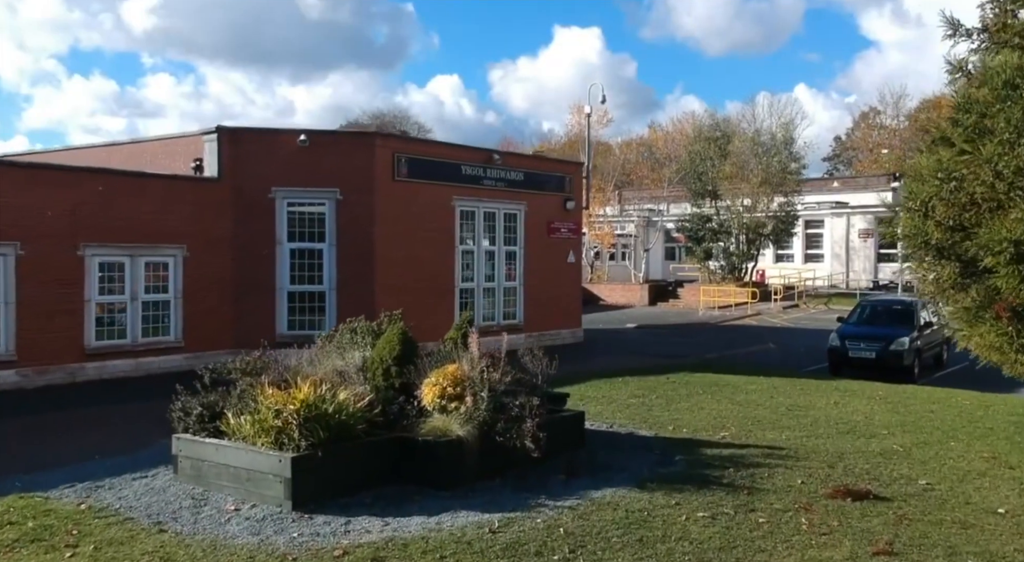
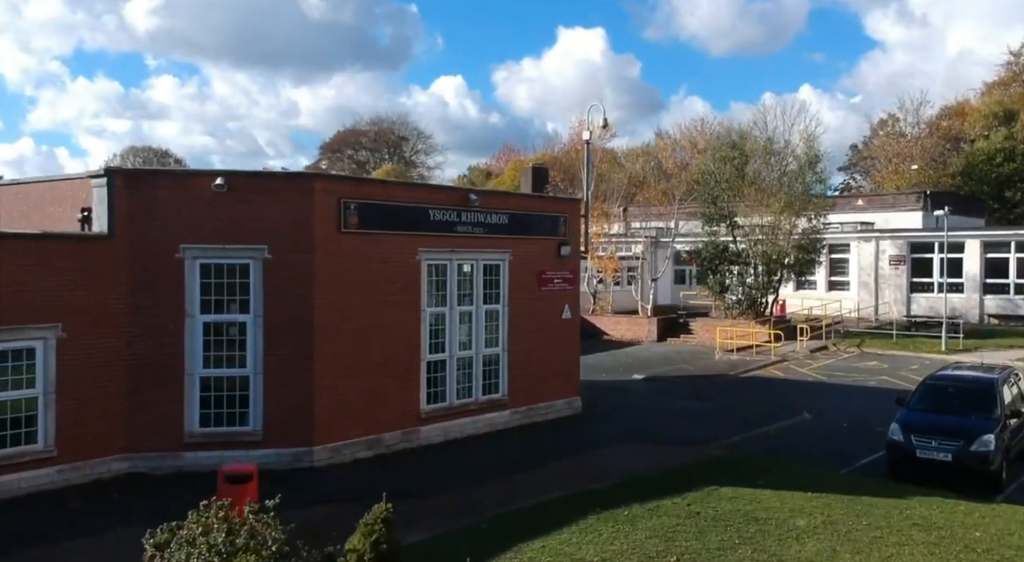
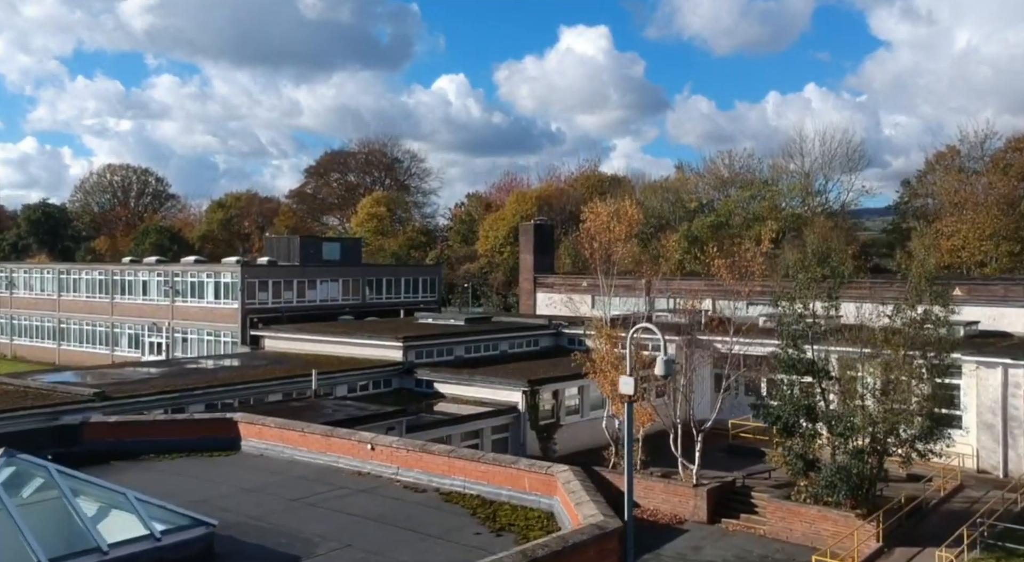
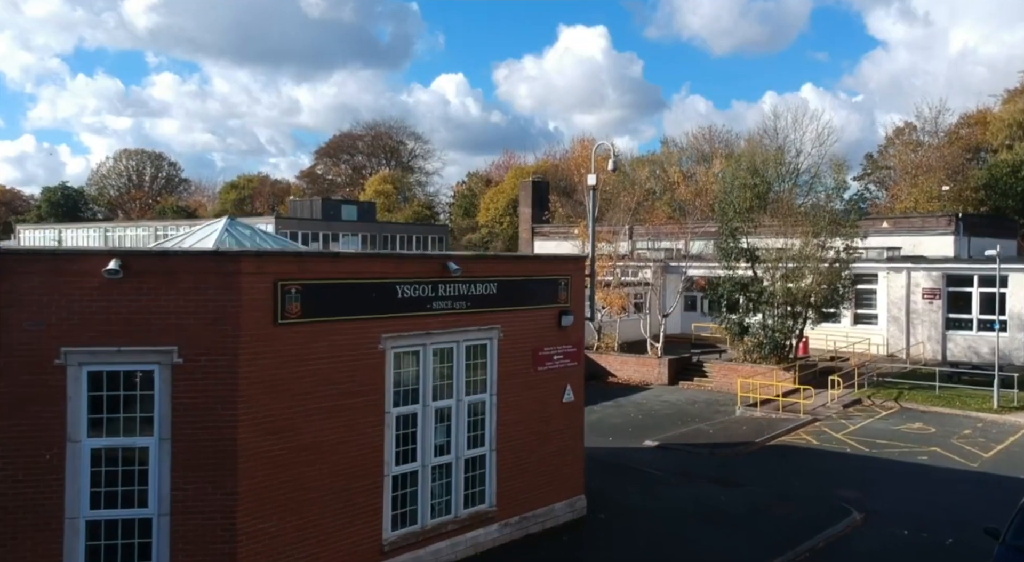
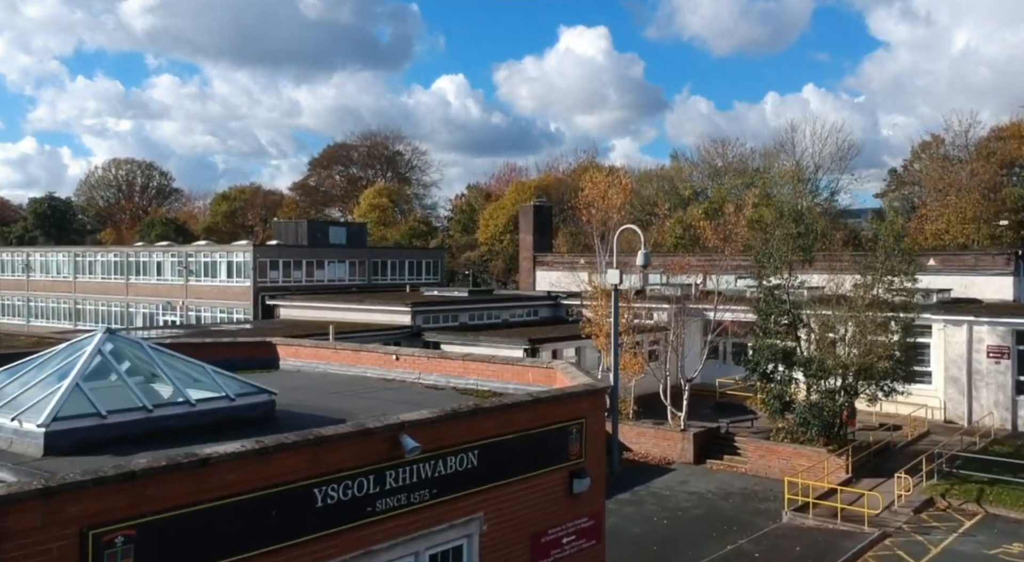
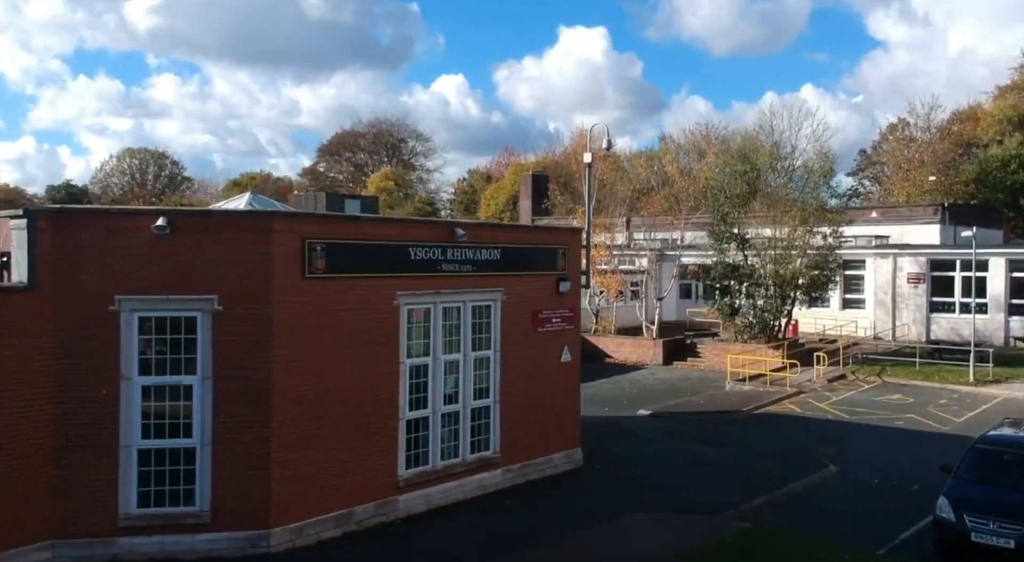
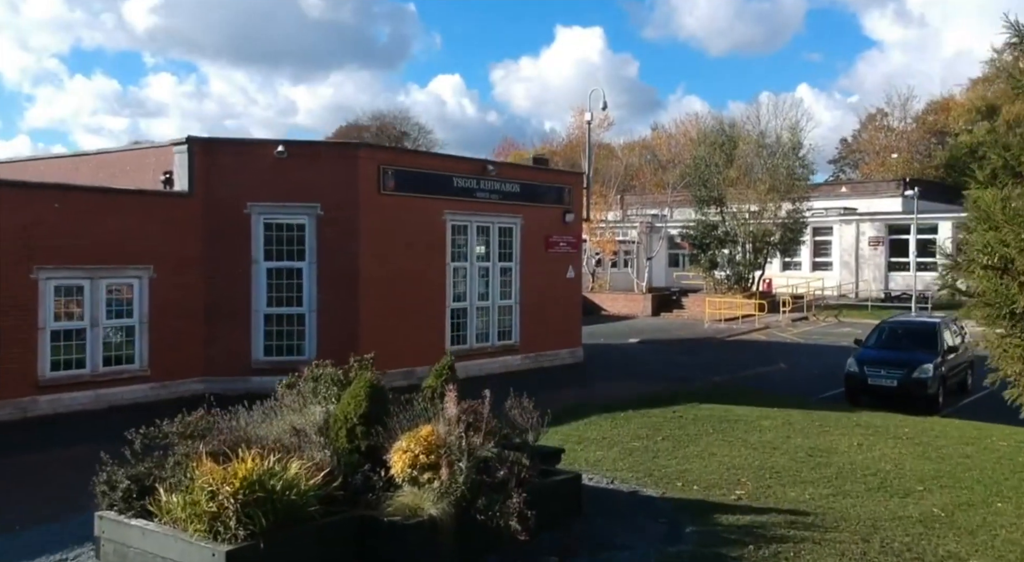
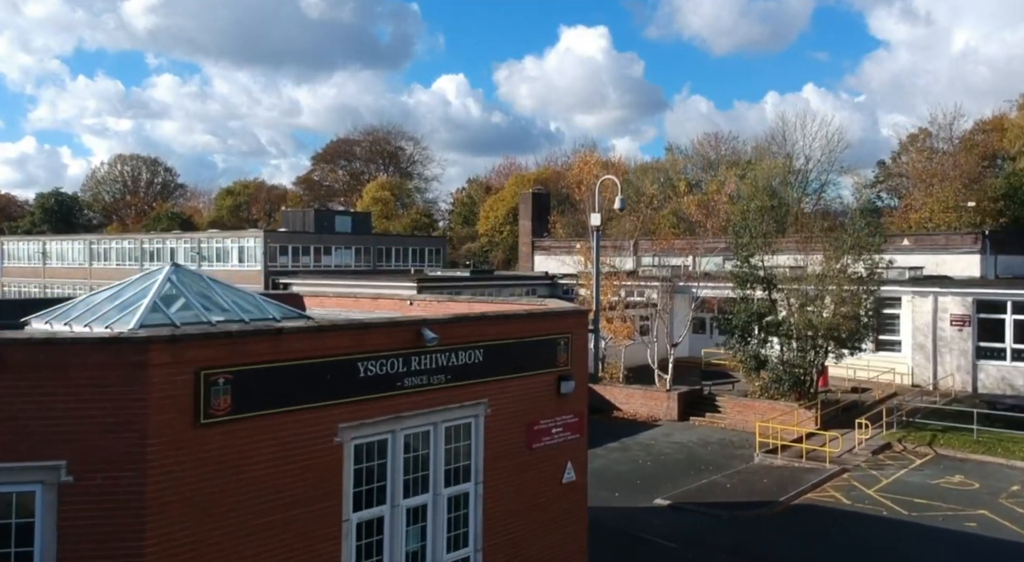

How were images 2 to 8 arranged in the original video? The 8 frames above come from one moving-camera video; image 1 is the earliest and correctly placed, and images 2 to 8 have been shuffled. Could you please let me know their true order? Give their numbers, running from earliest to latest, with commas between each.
7, 2, 6, 4, 8, 5, 3
